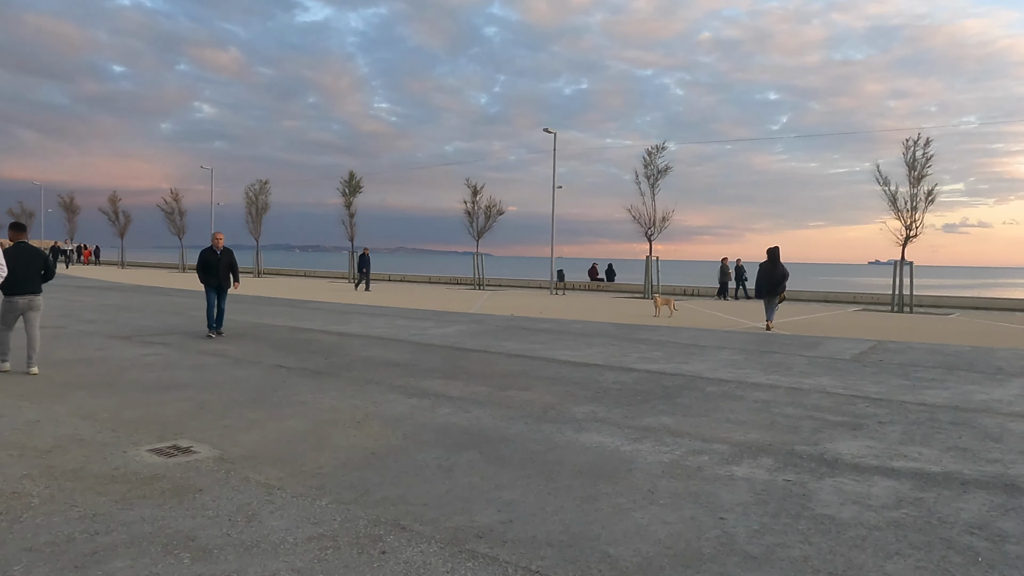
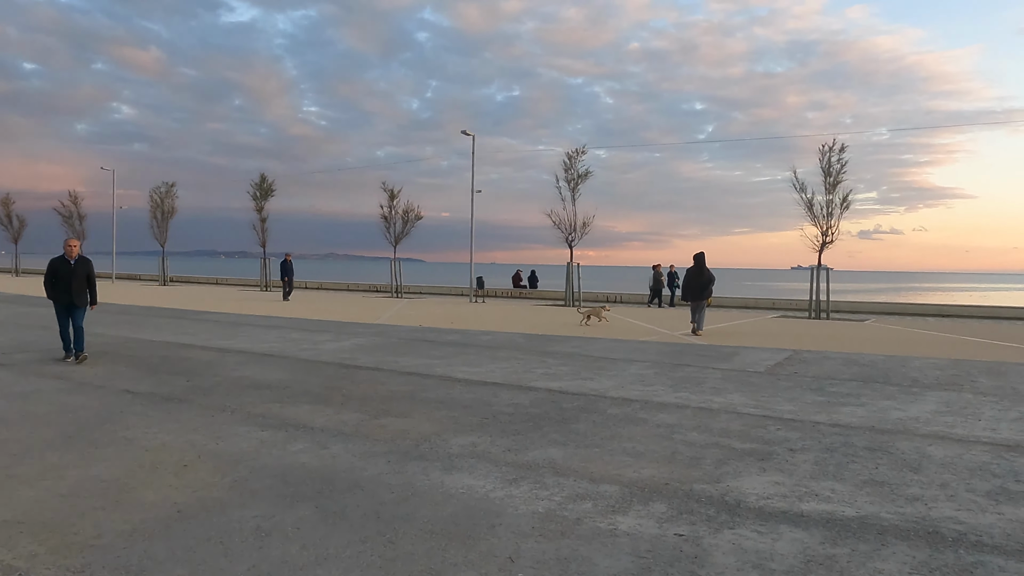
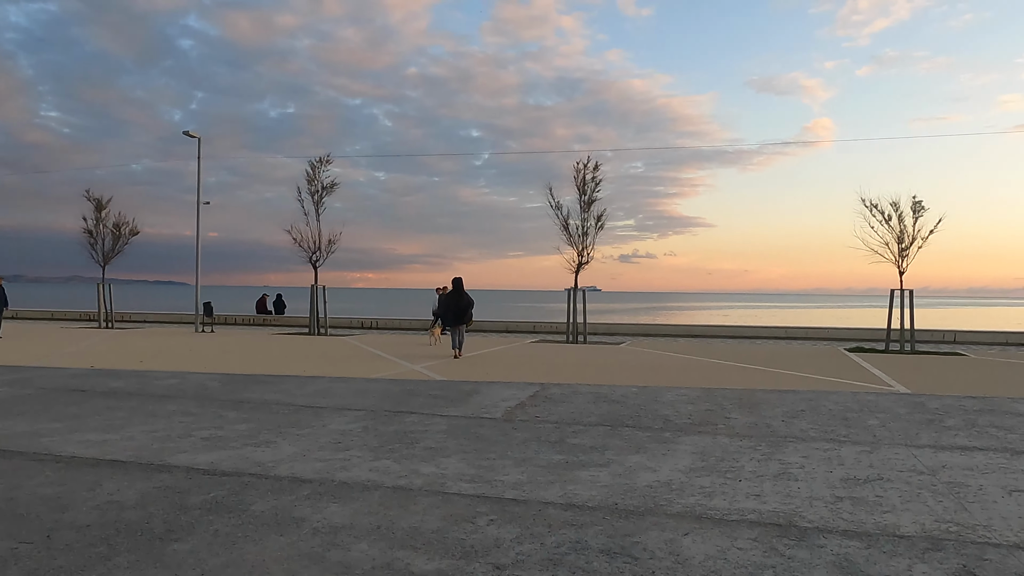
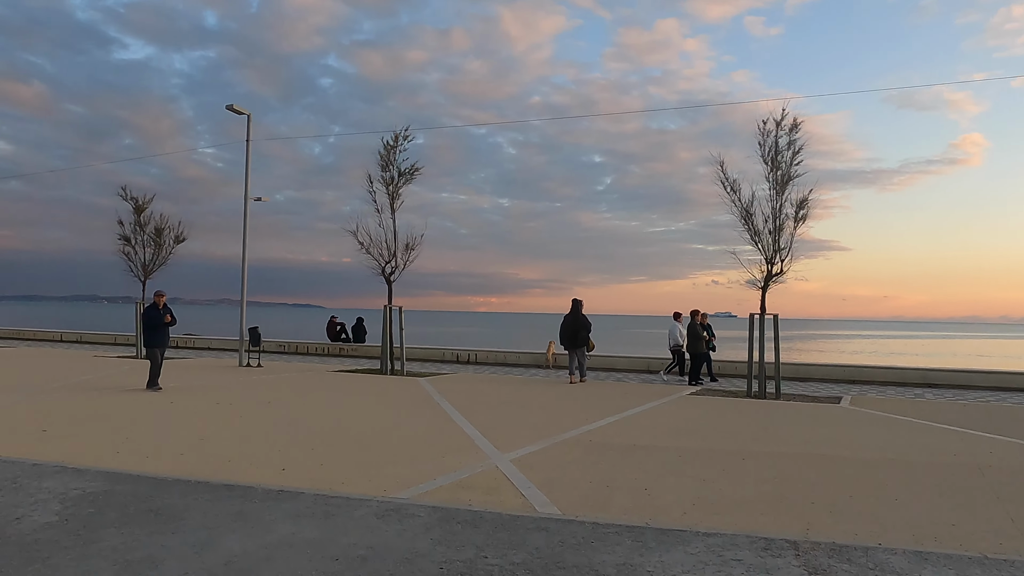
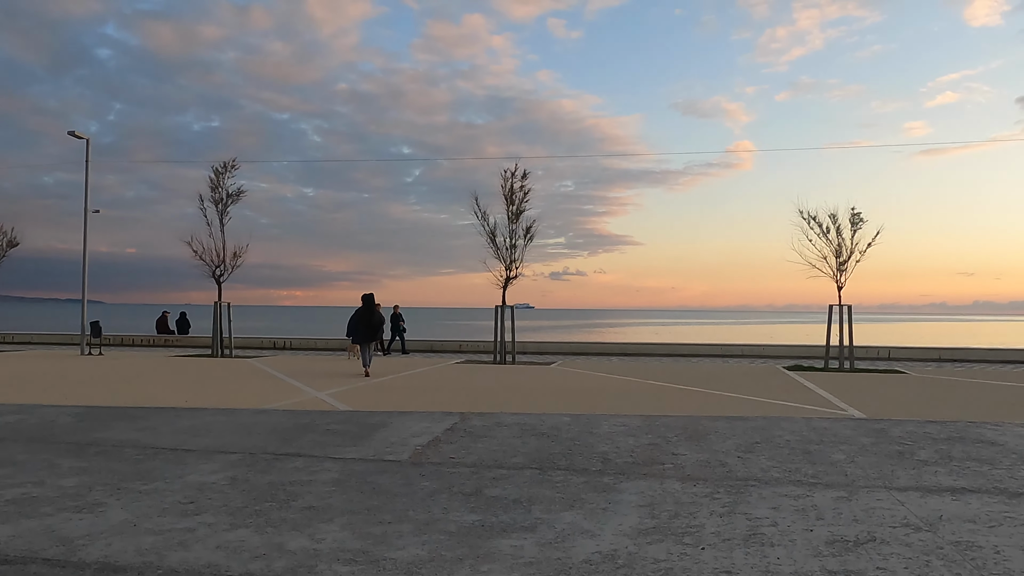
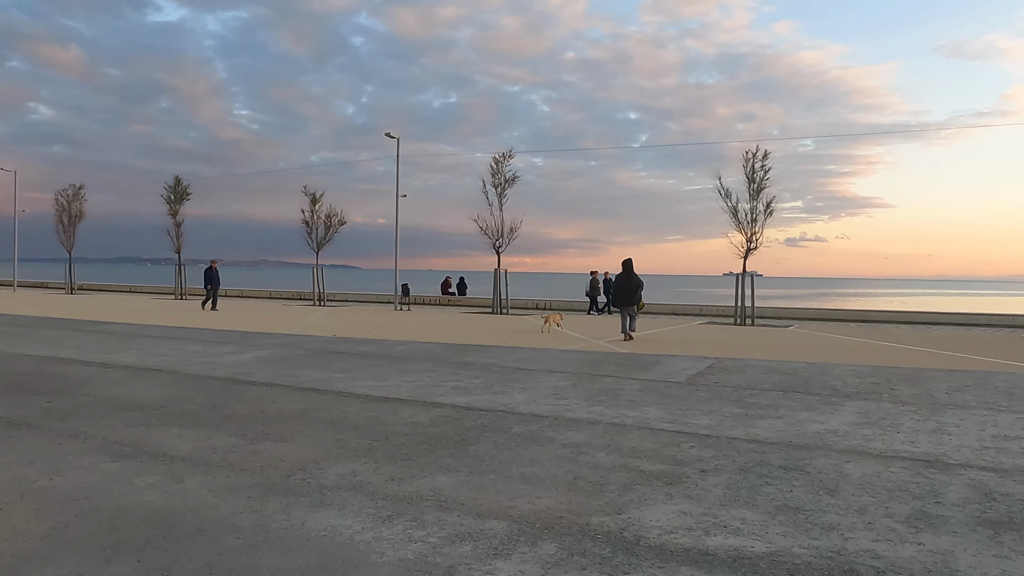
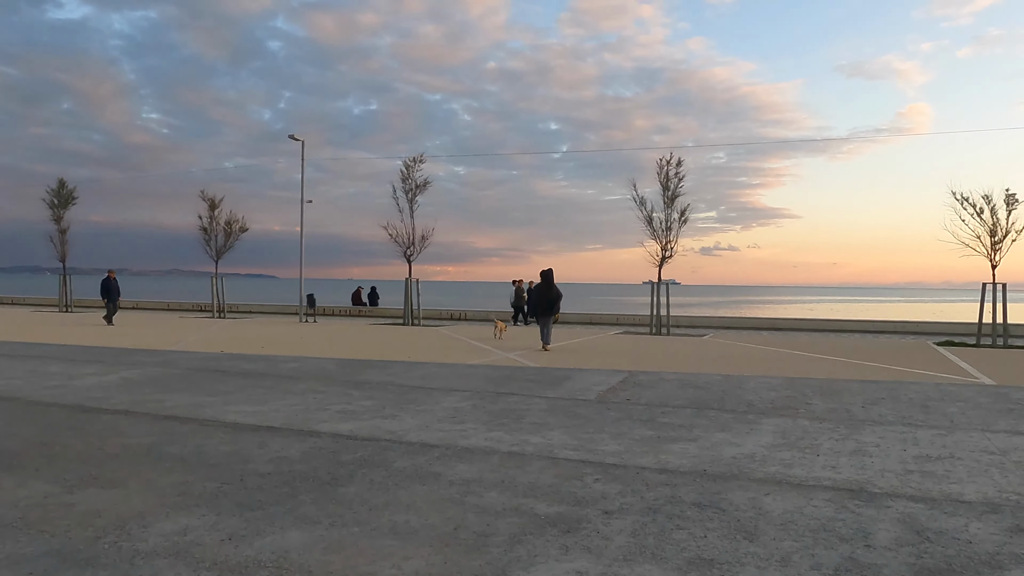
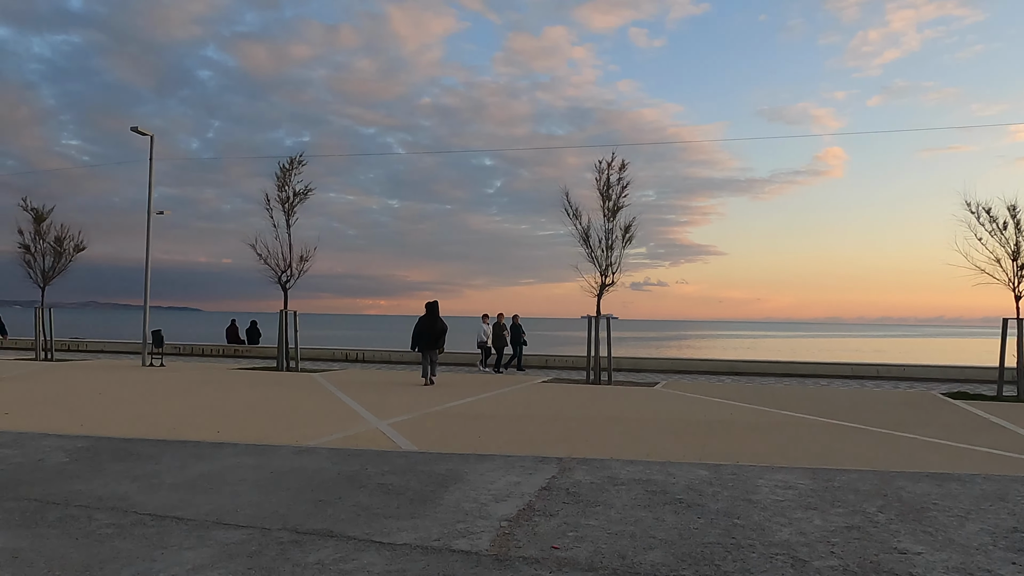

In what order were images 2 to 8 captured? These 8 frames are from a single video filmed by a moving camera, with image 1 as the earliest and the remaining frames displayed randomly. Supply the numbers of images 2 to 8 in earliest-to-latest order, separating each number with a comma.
2, 6, 7, 3, 5, 8, 4
